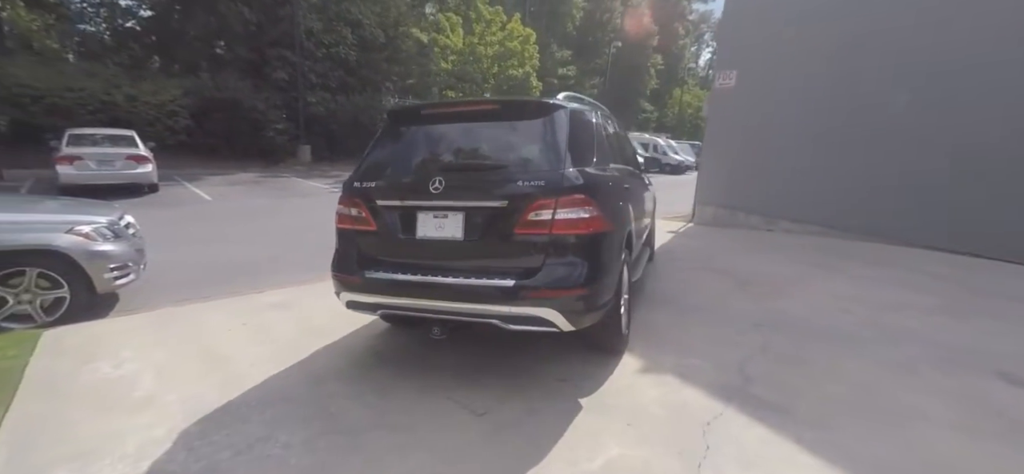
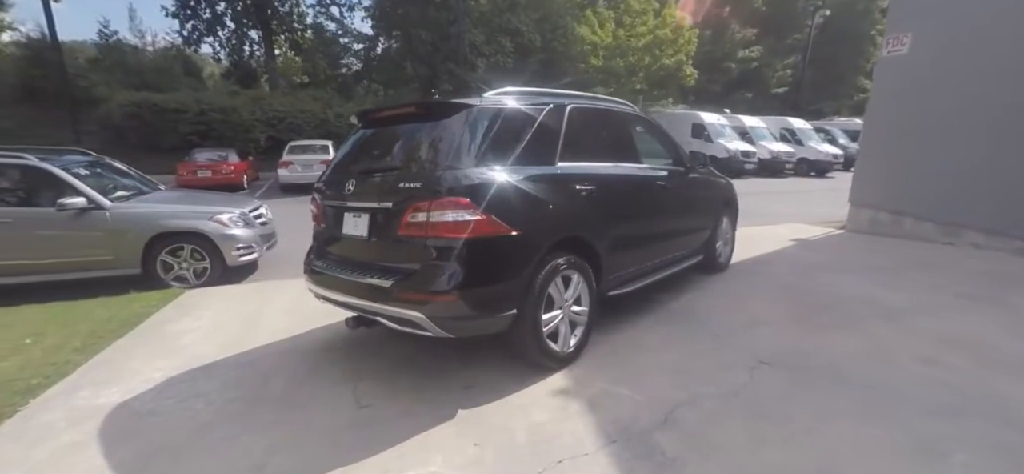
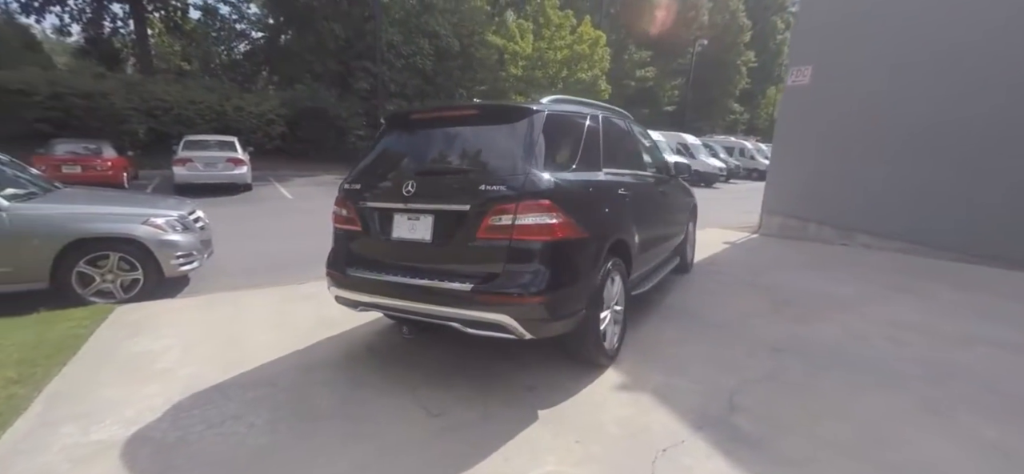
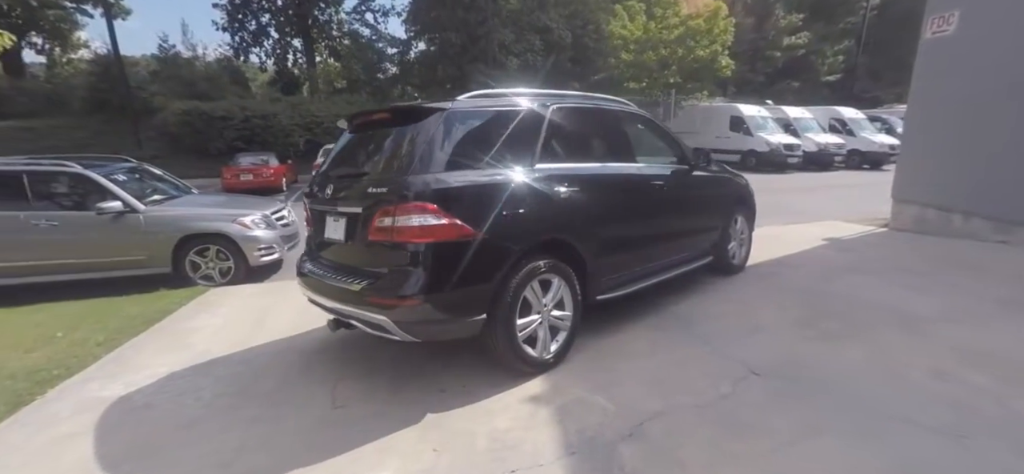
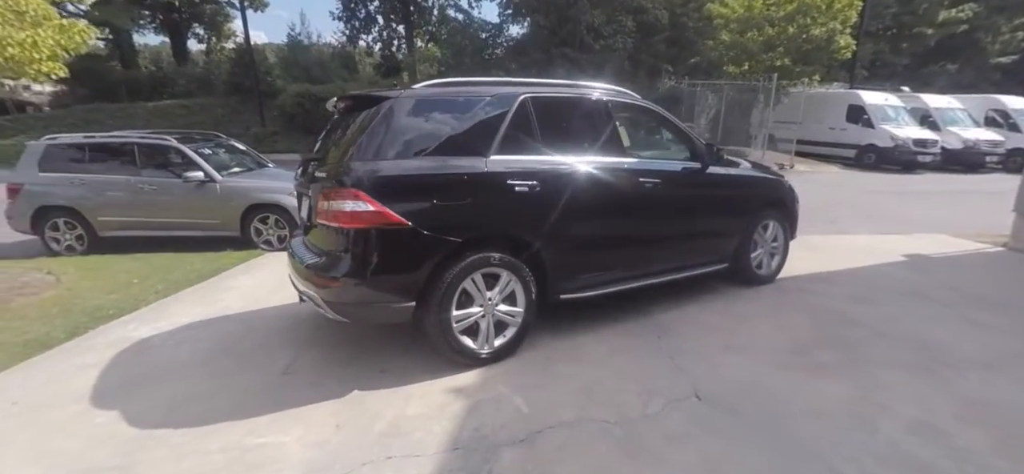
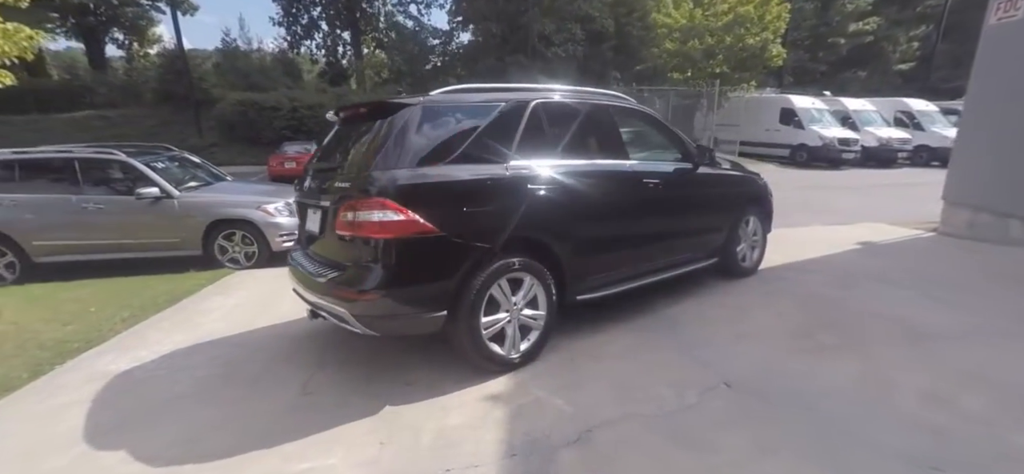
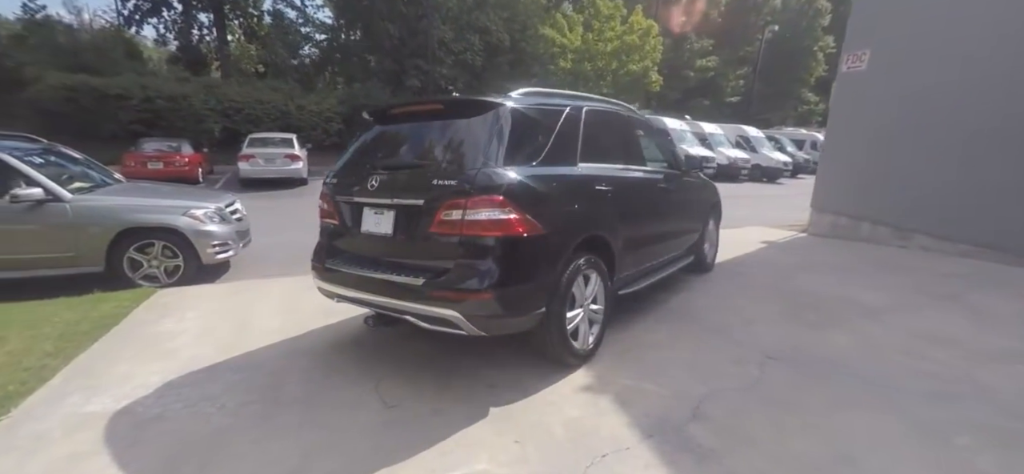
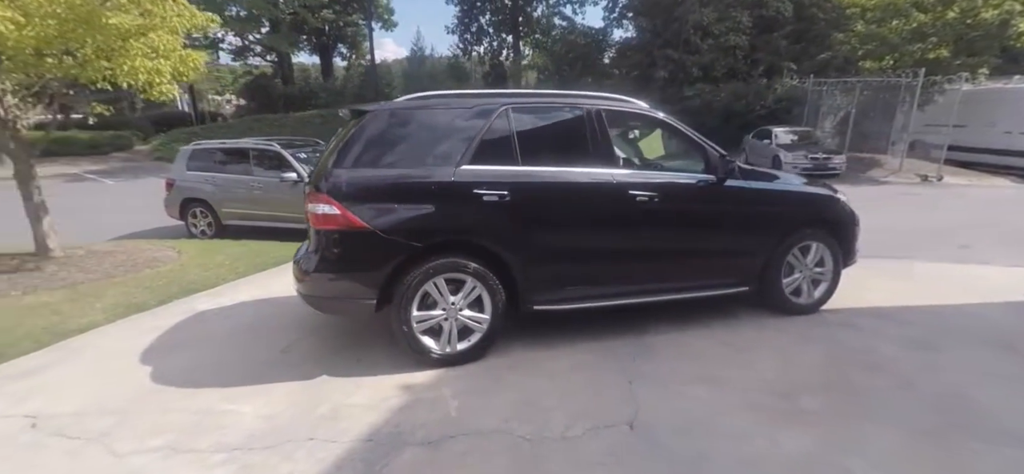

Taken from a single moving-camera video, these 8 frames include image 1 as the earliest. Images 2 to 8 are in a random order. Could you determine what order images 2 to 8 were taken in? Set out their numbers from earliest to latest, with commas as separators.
3, 7, 2, 4, 6, 5, 8
